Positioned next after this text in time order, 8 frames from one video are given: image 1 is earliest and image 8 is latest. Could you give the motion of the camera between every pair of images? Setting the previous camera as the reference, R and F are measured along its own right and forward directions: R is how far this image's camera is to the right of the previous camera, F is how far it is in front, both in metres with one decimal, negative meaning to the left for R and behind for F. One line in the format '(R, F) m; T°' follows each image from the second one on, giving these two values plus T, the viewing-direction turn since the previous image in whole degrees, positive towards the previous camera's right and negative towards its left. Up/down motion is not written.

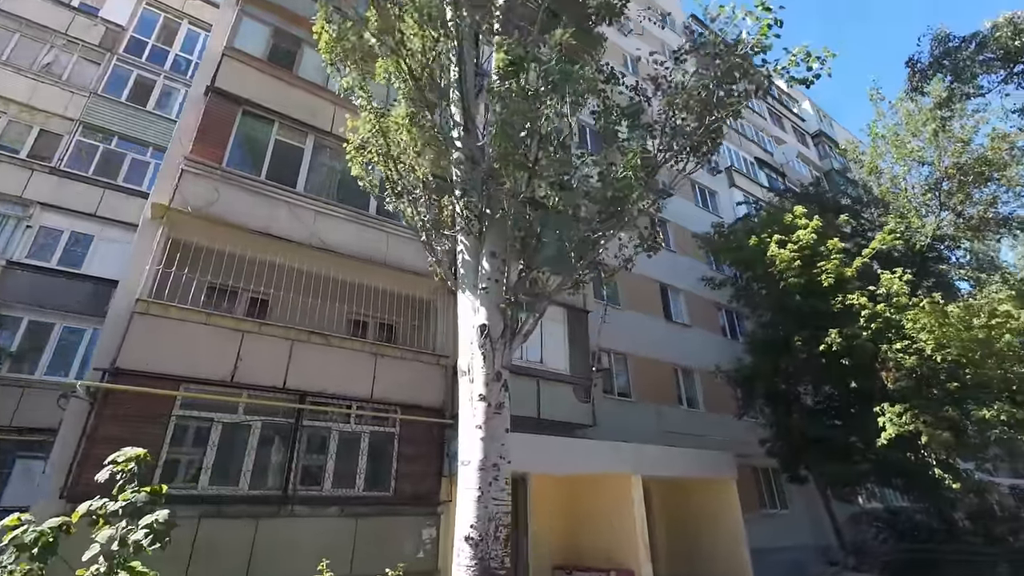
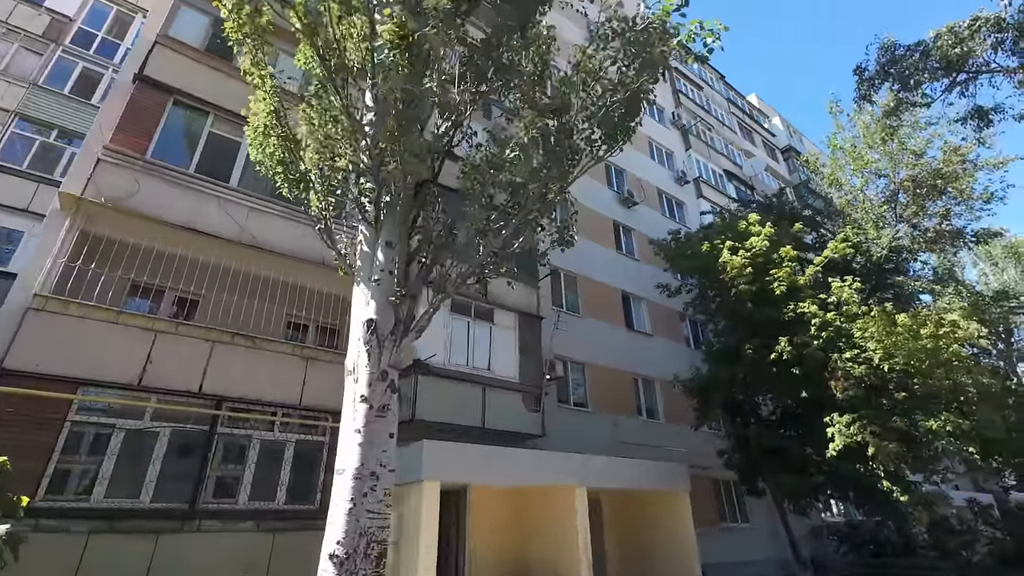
(+0.7, +0.3) m; +2°
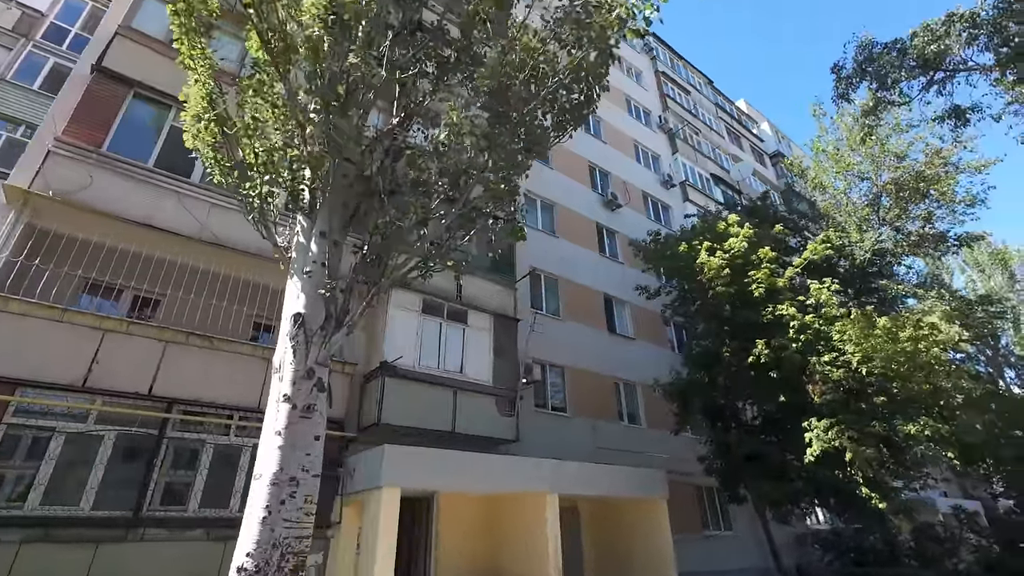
(+0.4, +0.2) m; +1°
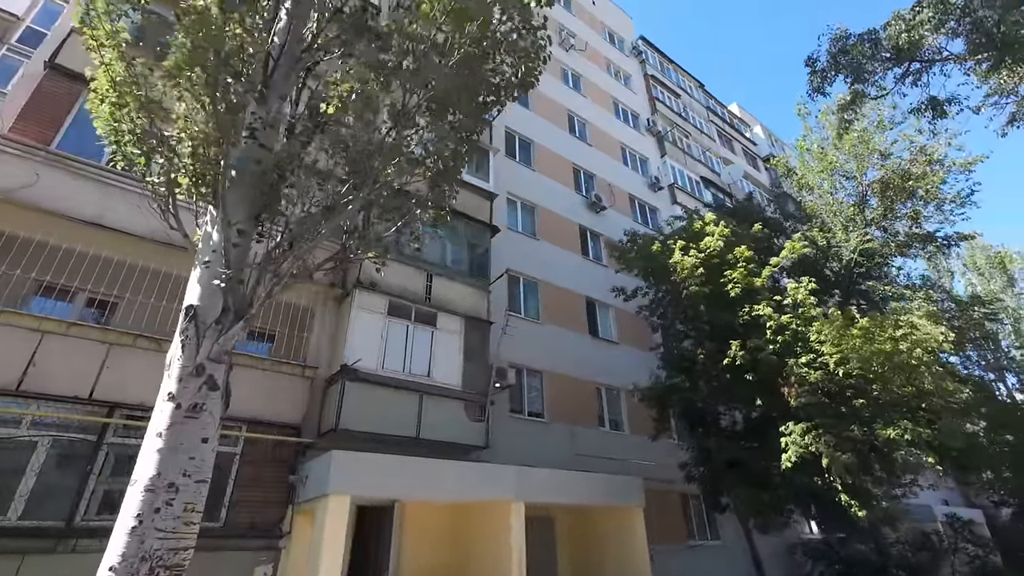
(+0.6, +0.3) m; 0°
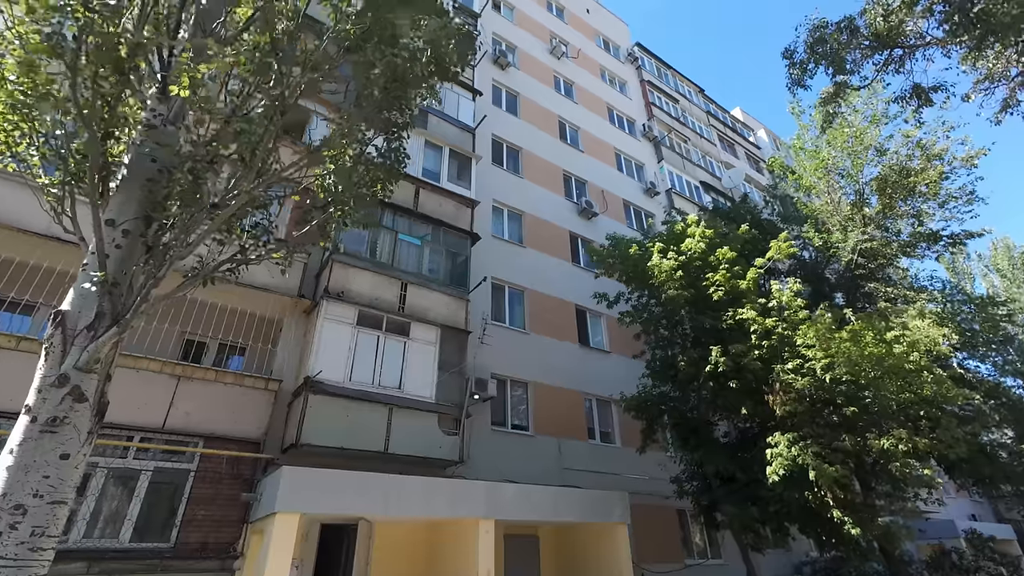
(+0.8, +0.3) m; -2°
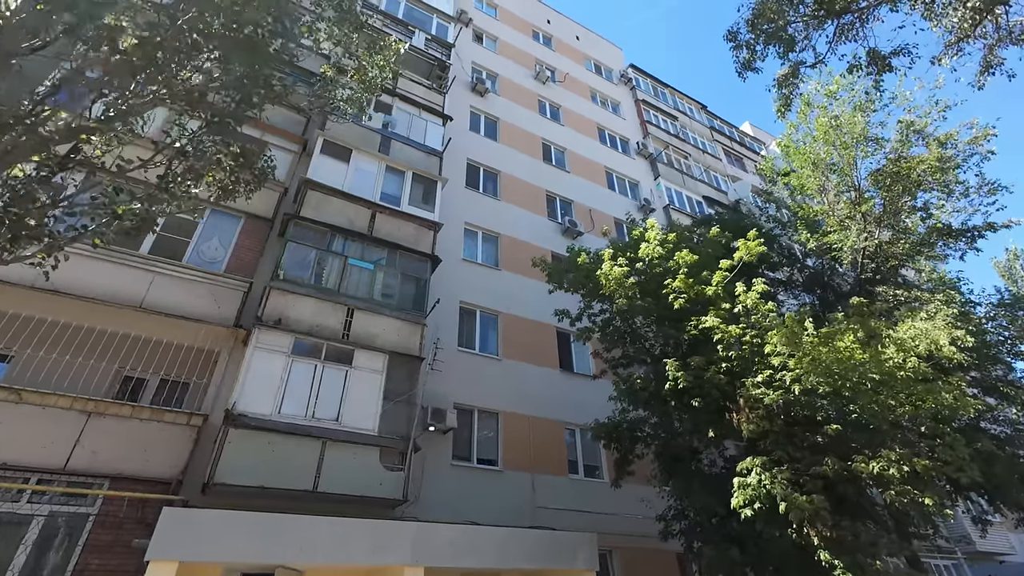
(+1.6, +0.8) m; -4°
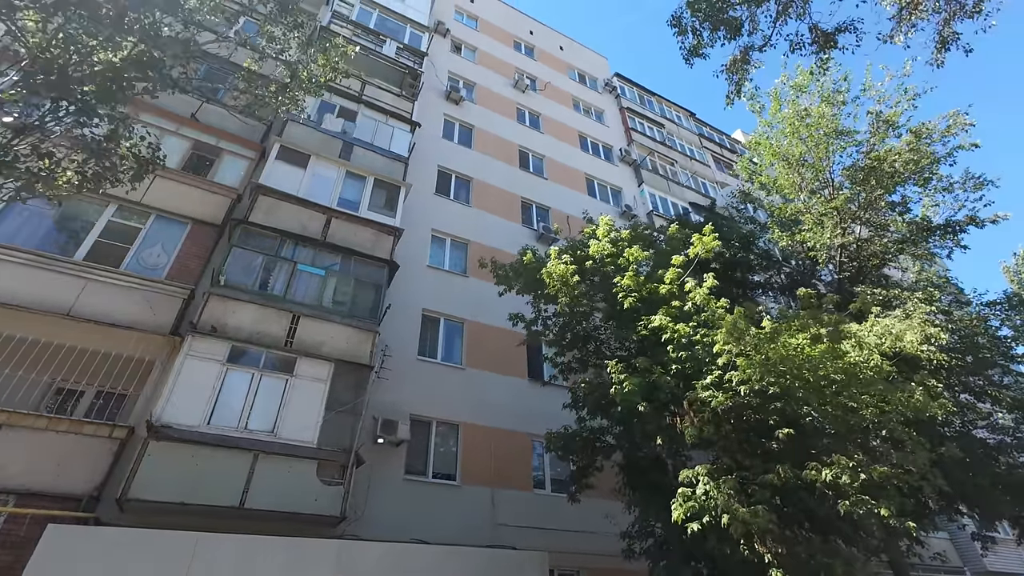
(+1.0, +0.4) m; -1°
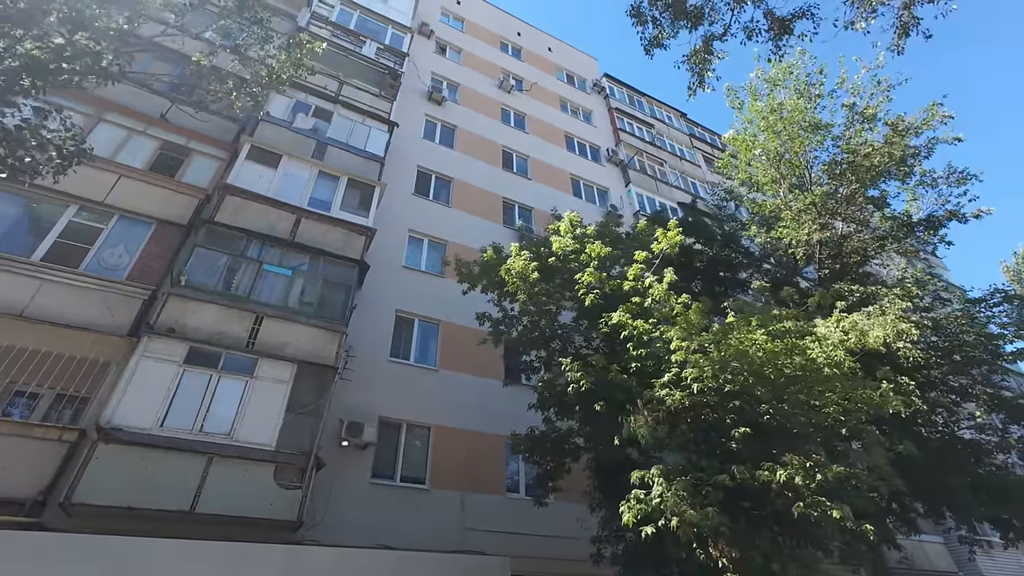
(+0.7, +0.2) m; 0°
